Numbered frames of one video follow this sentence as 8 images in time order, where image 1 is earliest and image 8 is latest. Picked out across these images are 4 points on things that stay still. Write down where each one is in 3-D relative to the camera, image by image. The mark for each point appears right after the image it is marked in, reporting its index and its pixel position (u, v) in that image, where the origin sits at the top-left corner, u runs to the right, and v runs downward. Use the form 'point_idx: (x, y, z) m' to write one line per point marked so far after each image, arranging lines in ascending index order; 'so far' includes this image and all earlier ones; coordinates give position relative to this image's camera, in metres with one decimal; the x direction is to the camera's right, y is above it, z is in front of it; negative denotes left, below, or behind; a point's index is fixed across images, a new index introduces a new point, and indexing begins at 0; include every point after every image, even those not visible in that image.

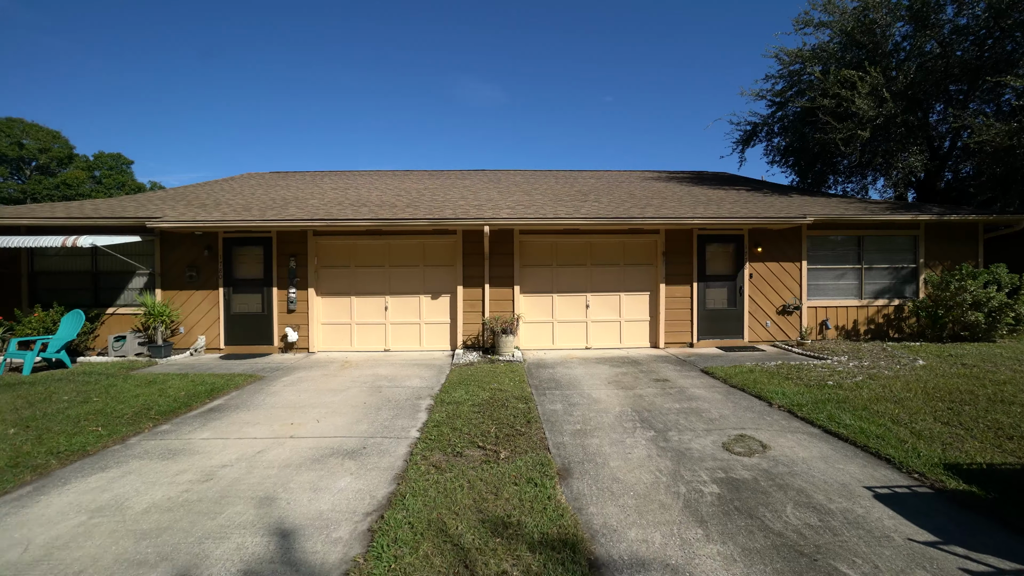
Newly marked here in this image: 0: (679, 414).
0: (+1.5, -1.1, +4.3) m
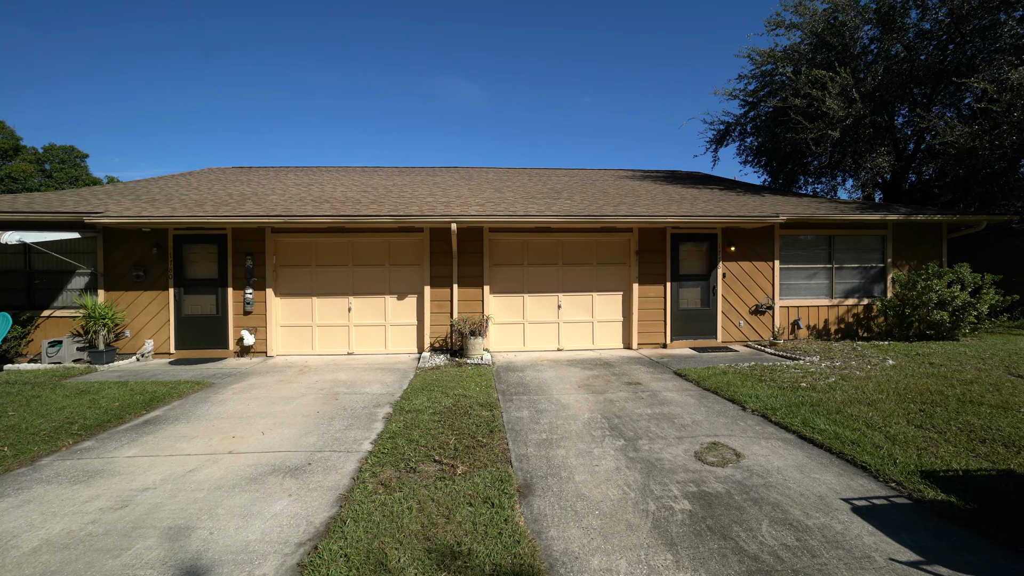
0: (+1.2, -1.1, +4.1) m
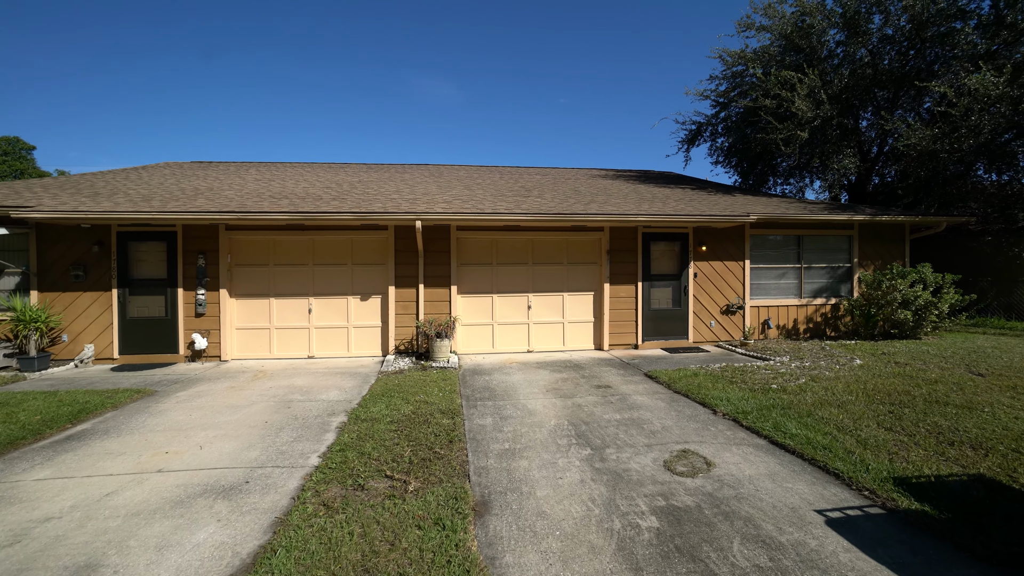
0: (+0.9, -1.1, +4.0) m
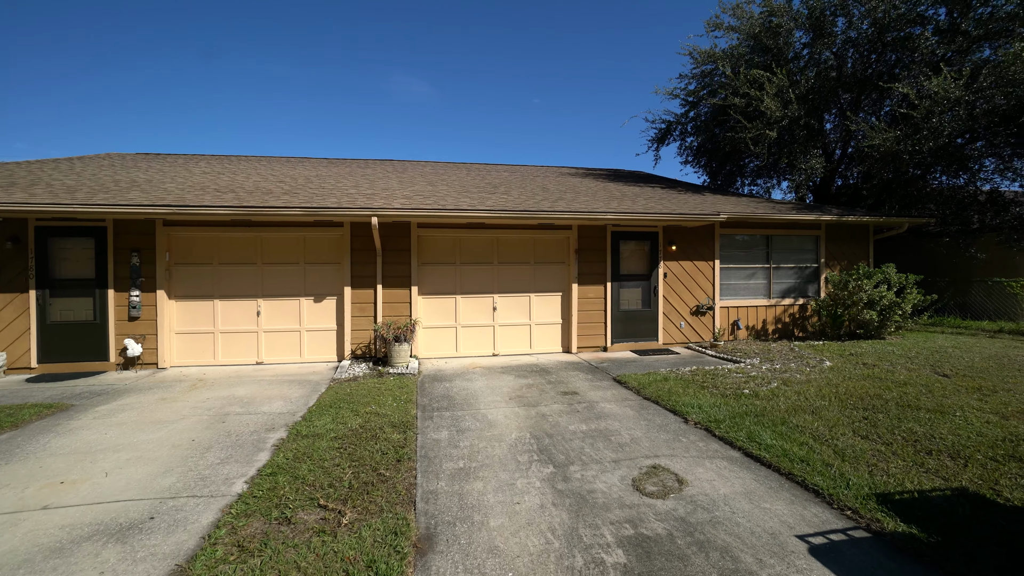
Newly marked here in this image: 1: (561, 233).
0: (+0.6, -1.1, +3.7) m
1: (+0.7, +0.8, +7.4) m
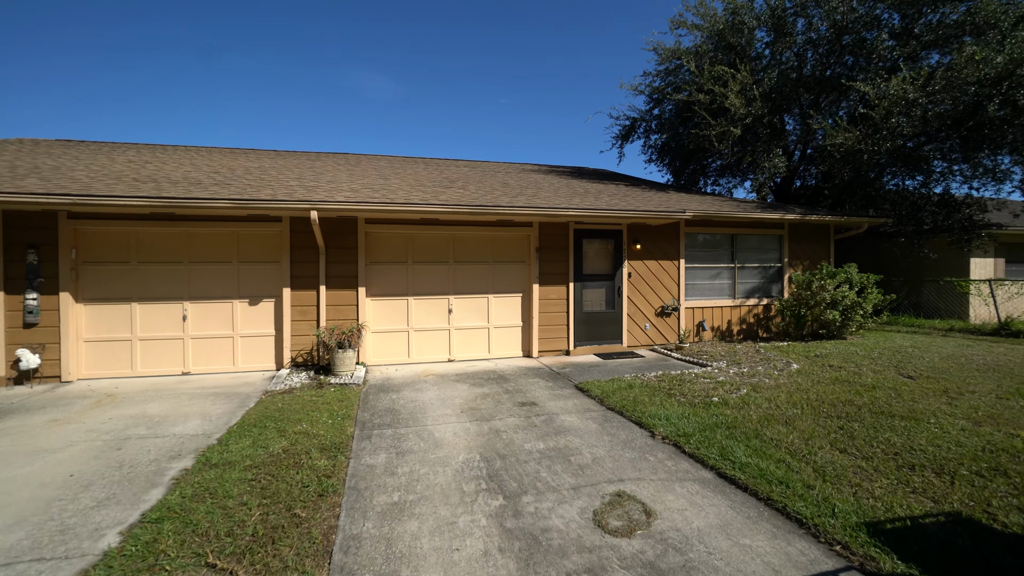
0: (+0.2, -1.2, +3.2) m
1: (+0.1, +0.8, +7.0) m
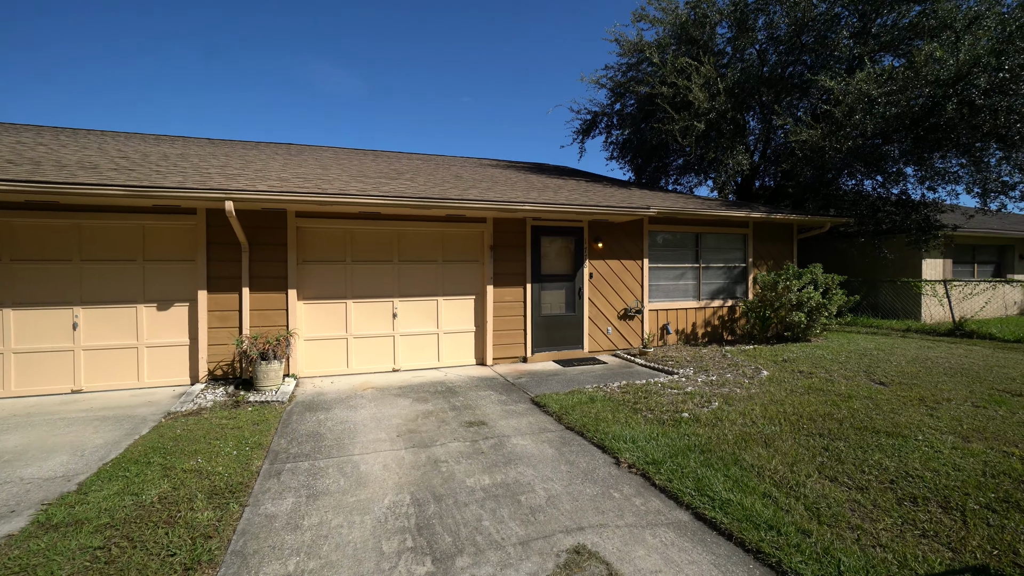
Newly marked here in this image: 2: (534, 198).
0: (-0.1, -1.2, +2.7) m
1: (-0.5, +0.8, +6.4) m
2: (+0.3, +1.2, +6.2) m
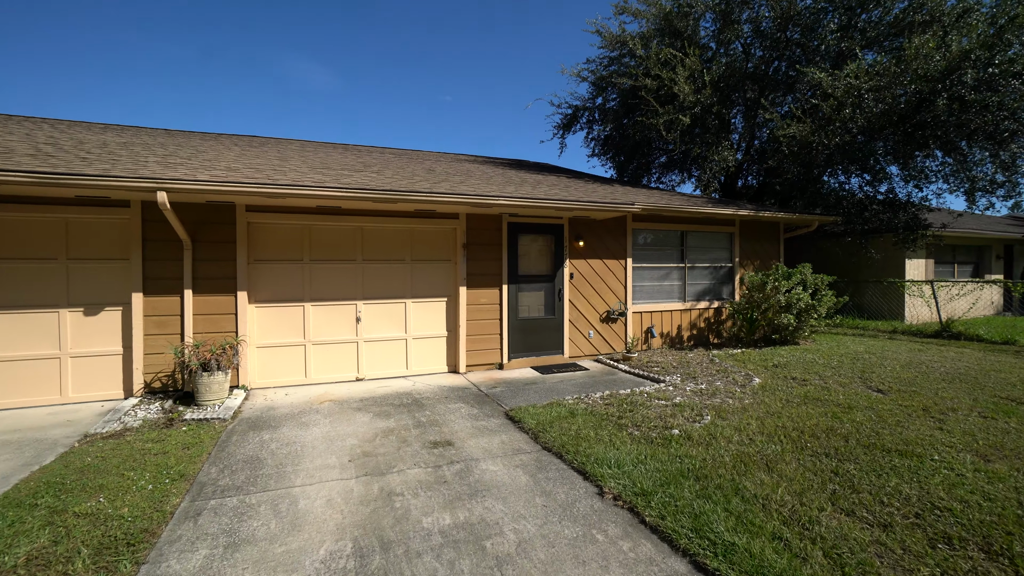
0: (-0.3, -1.2, +2.2) m
1: (-0.8, +0.8, +5.9) m
2: (0.0, +1.1, +5.8) m
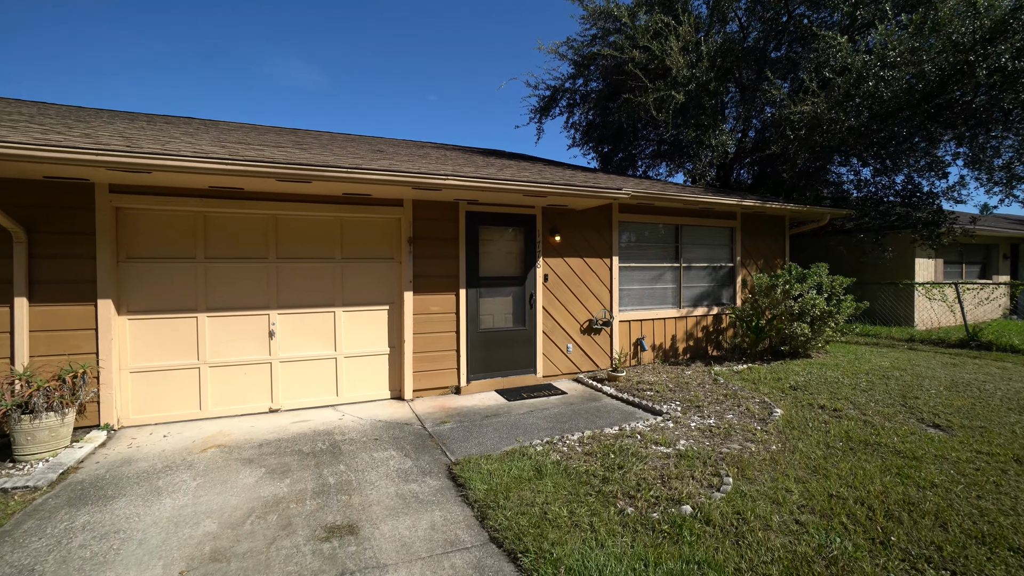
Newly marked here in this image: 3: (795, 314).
0: (-0.6, -1.2, +1.0) m
1: (-1.2, +0.7, +4.7) m
2: (-0.4, +1.1, +4.6) m
3: (+3.6, -0.3, +6.1) m
